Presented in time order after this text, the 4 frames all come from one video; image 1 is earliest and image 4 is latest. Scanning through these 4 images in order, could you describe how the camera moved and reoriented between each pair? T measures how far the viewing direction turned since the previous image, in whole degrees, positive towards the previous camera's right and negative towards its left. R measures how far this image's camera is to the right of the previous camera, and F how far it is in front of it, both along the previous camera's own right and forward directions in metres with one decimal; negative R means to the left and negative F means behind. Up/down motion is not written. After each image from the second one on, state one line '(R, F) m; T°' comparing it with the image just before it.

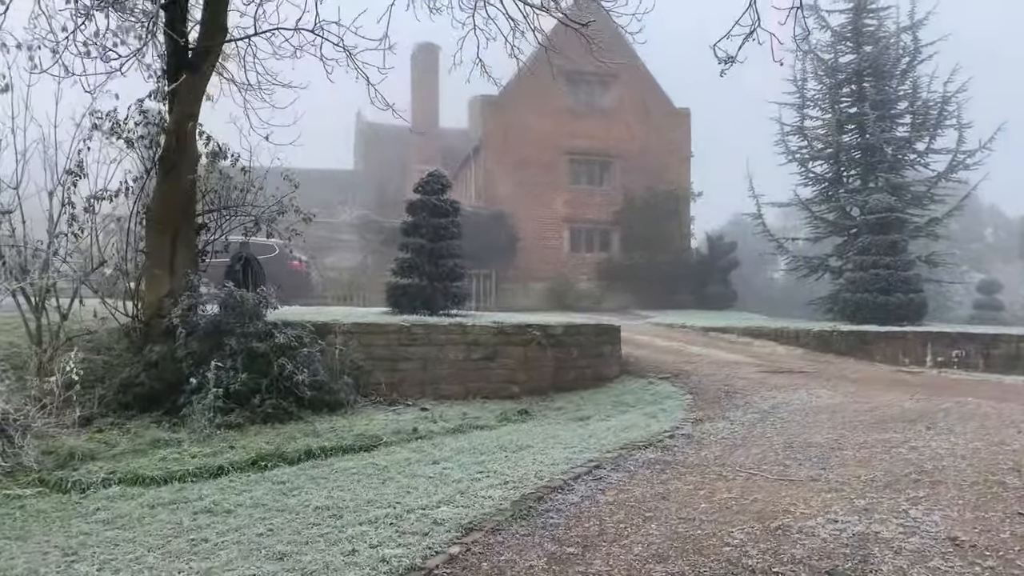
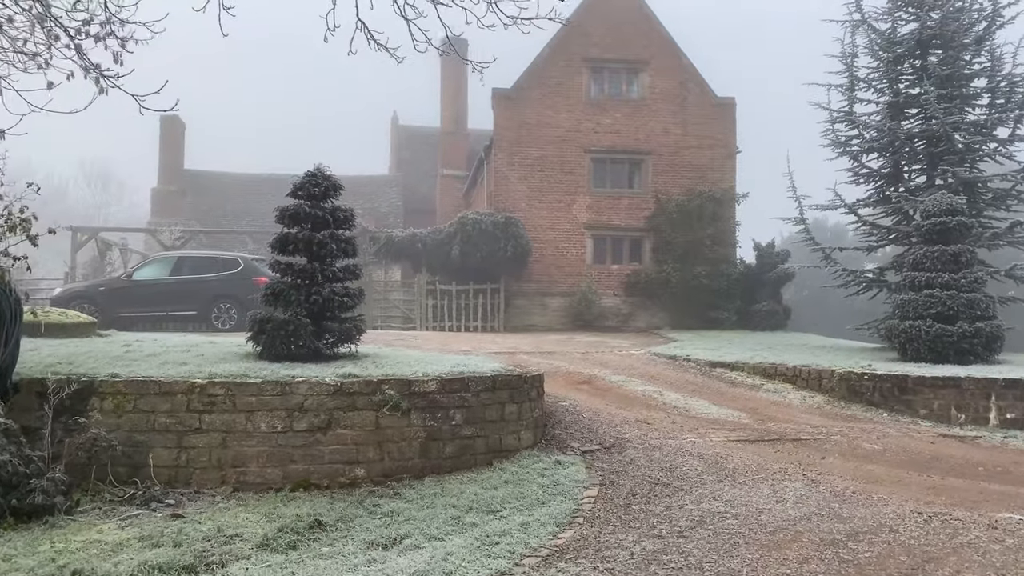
(+1.7, +2.3) m; -6°
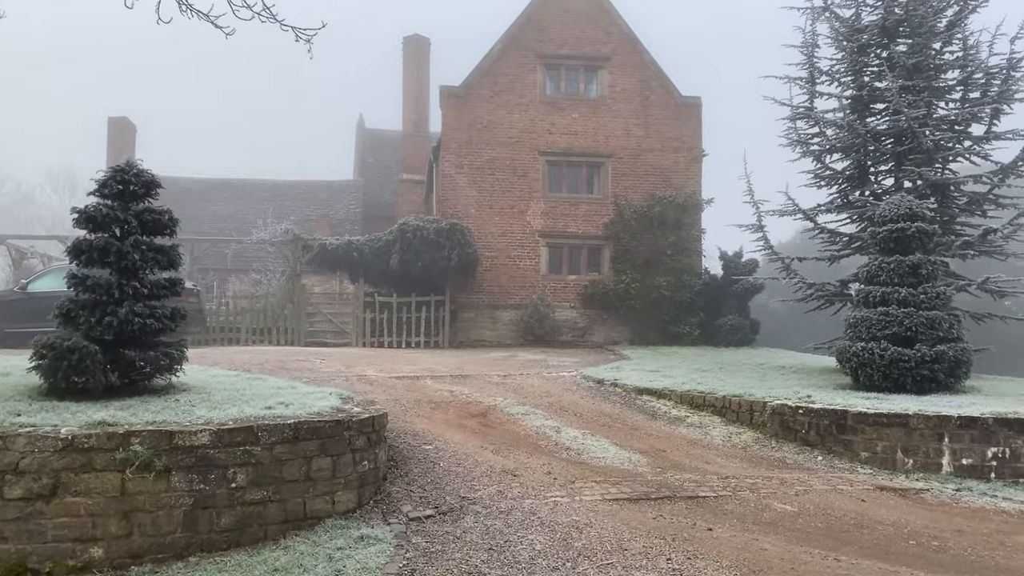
(+1.1, +1.3) m; 0°
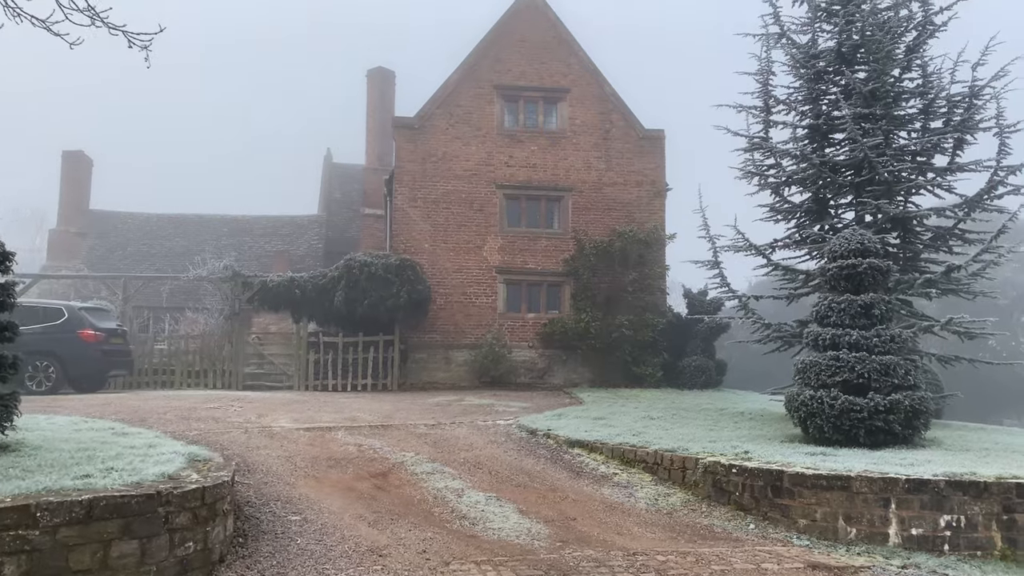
(+0.7, +0.8) m; +1°
